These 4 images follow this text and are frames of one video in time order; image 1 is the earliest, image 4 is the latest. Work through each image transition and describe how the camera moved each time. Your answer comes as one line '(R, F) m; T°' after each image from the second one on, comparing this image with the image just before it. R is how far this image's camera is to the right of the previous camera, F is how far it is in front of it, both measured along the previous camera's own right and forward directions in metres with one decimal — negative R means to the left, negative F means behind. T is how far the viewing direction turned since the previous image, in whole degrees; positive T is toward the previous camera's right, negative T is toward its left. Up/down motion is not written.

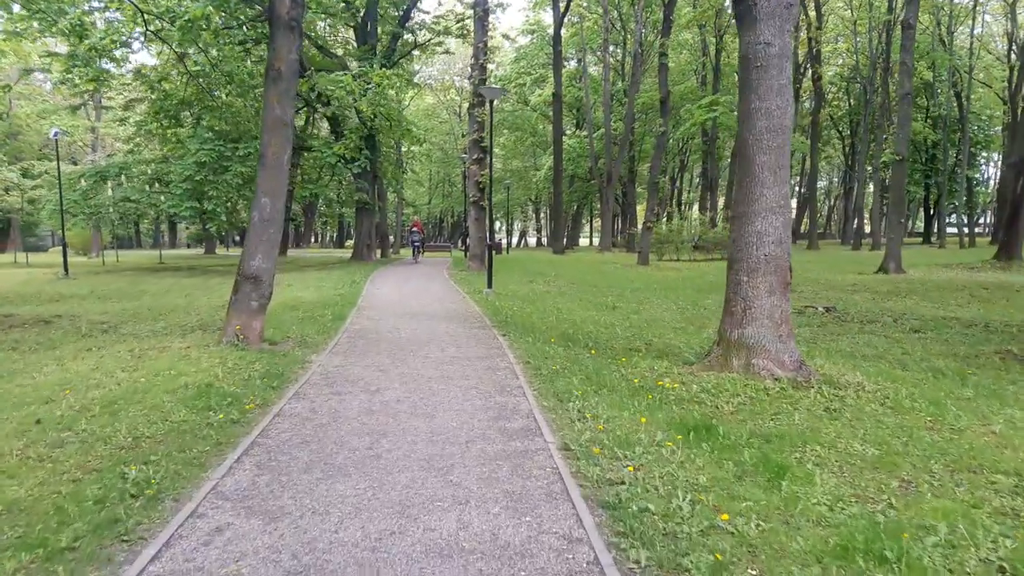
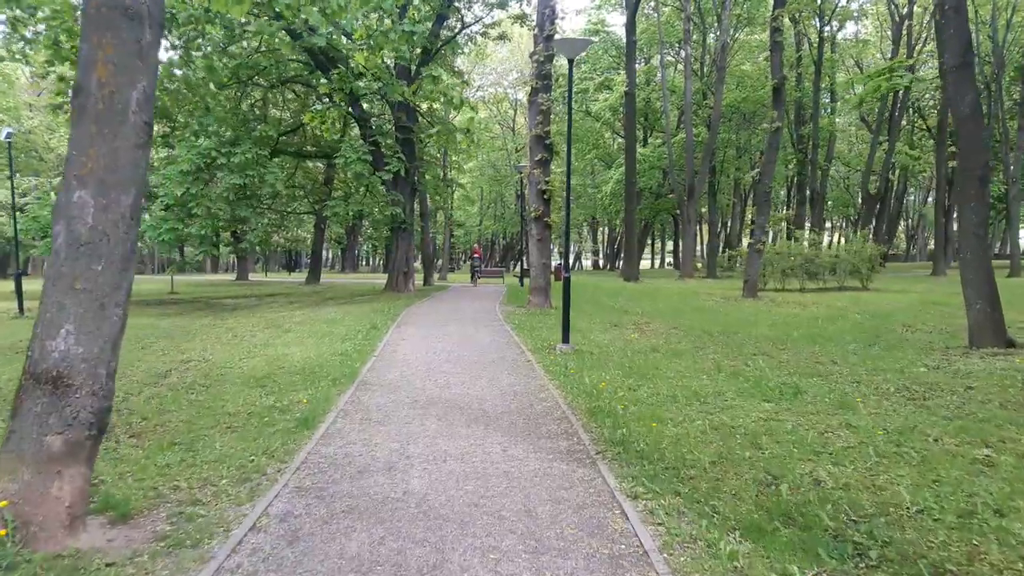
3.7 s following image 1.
(-0.4, +4.9) m; -4°
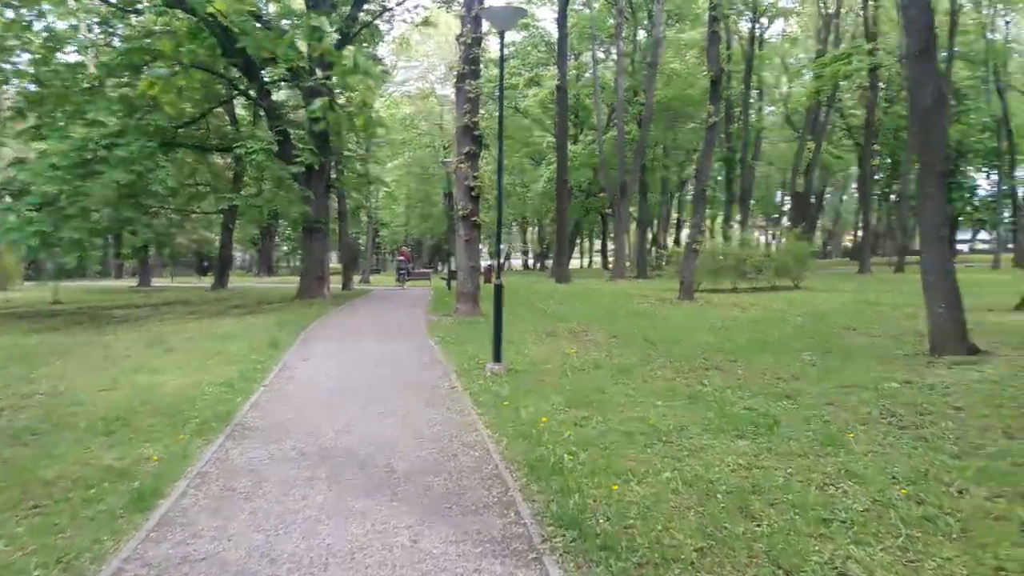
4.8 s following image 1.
(+0.1, +1.3) m; +5°
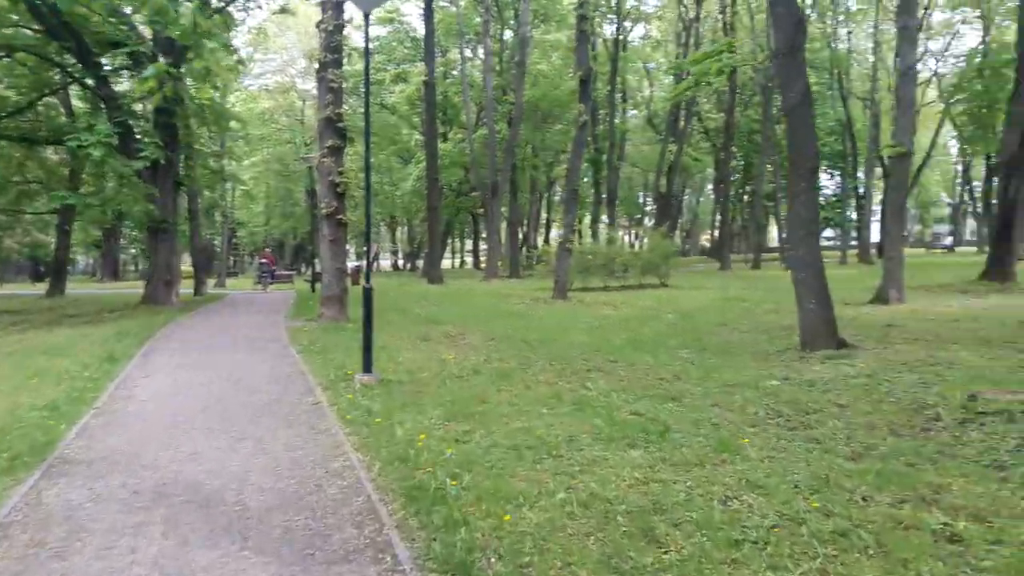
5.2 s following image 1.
(0.0, +0.5) m; +9°
